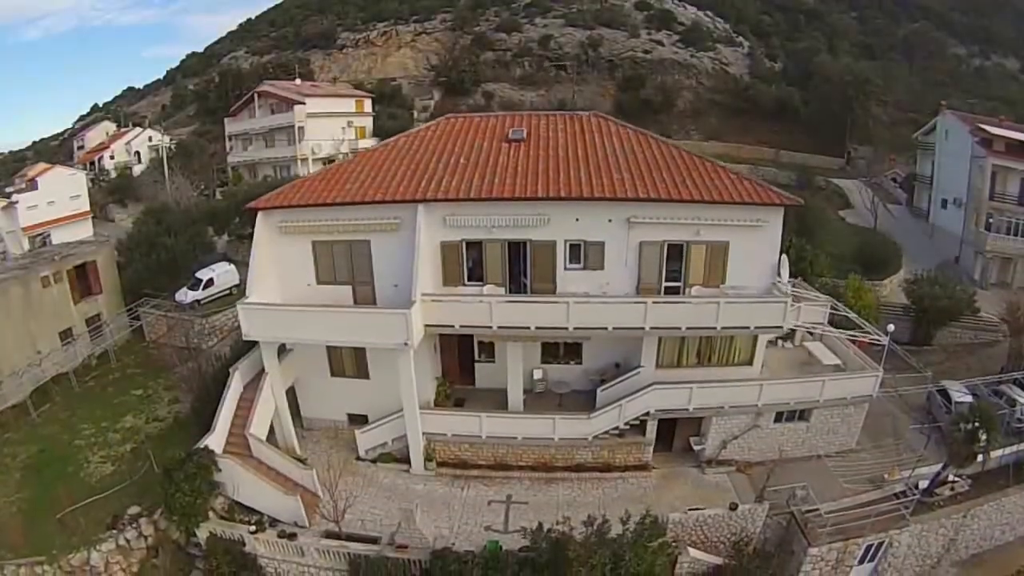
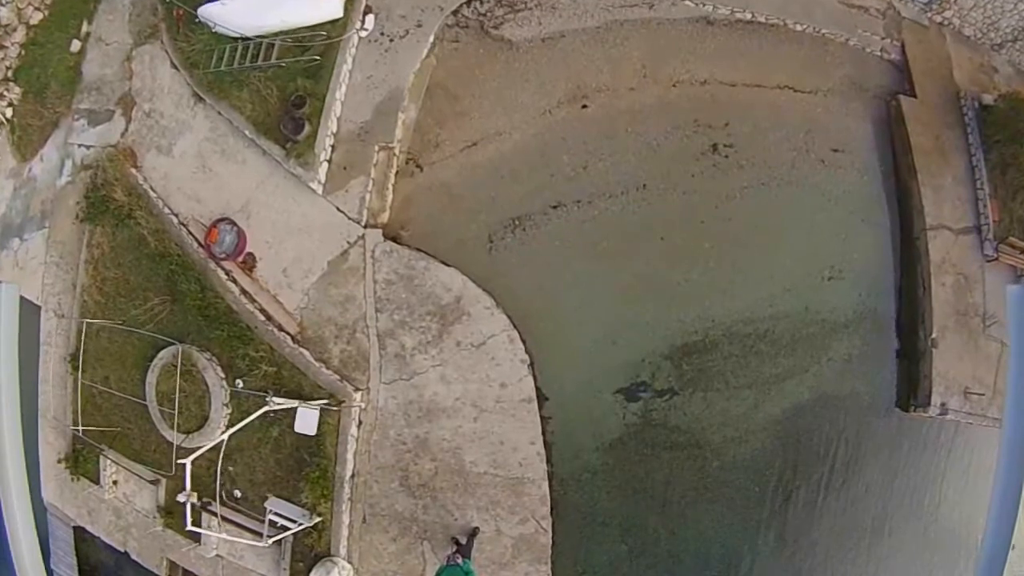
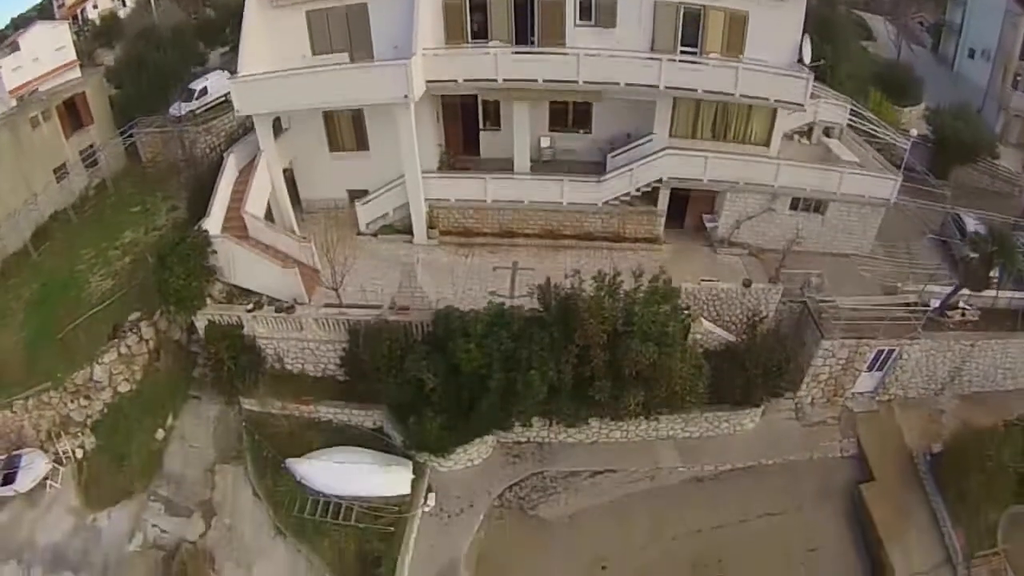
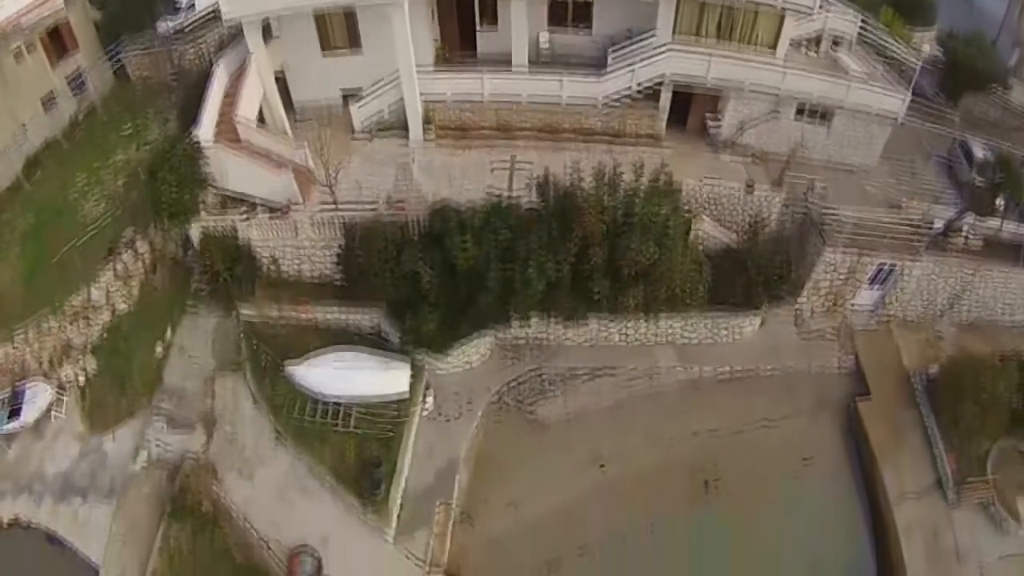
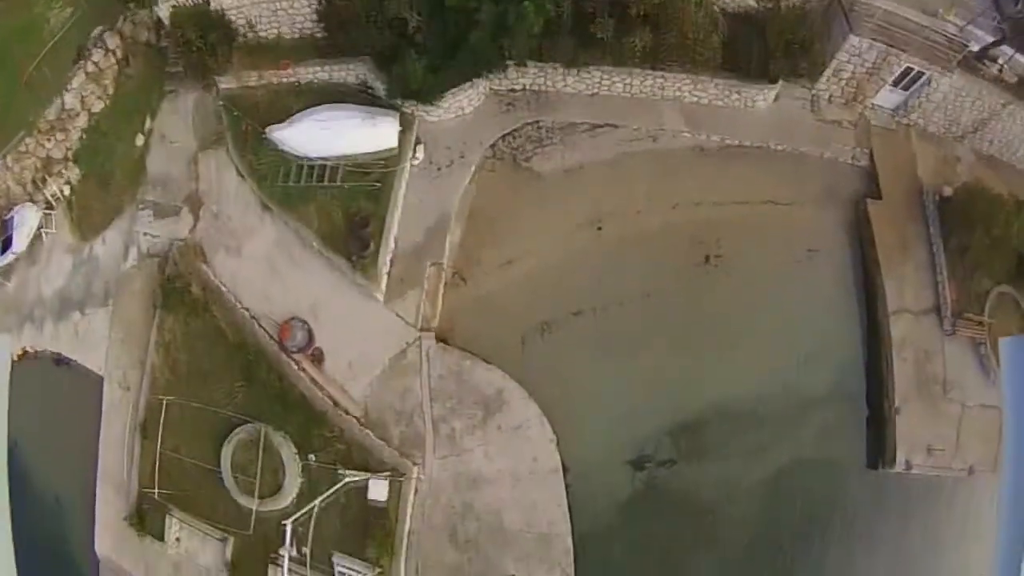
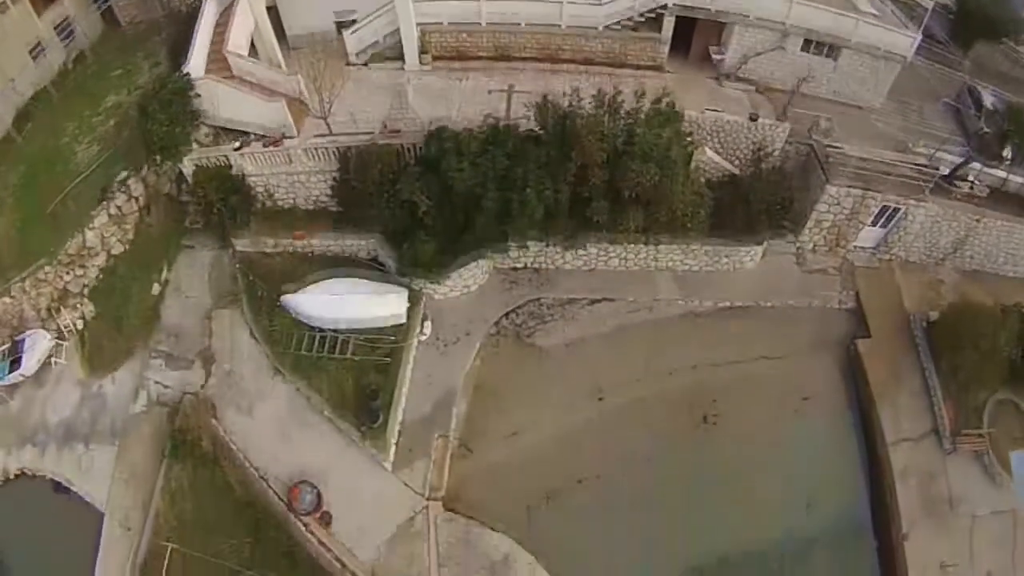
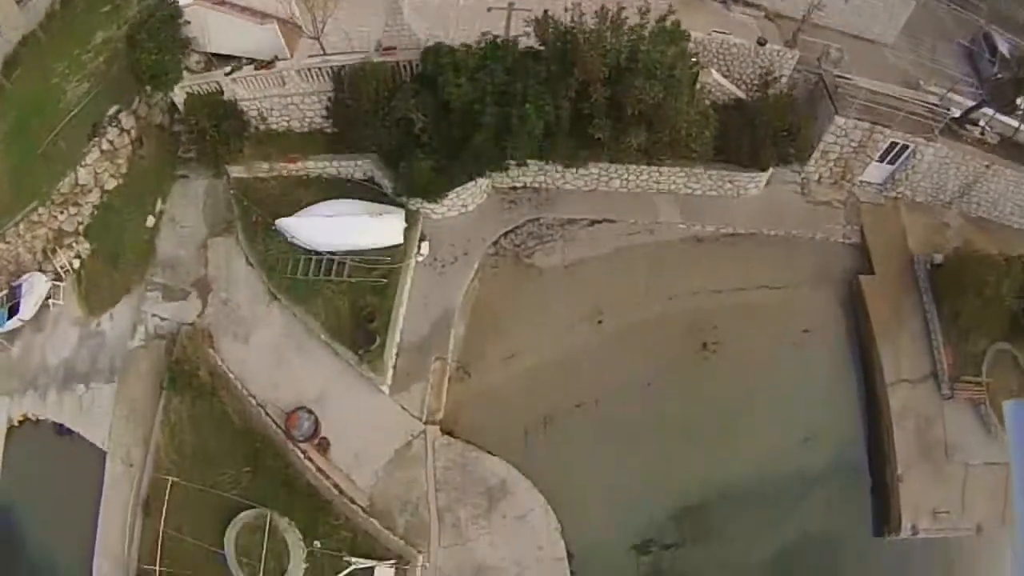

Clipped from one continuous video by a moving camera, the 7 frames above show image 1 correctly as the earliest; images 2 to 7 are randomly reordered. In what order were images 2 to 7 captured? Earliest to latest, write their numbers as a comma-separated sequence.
3, 4, 6, 7, 5, 2
